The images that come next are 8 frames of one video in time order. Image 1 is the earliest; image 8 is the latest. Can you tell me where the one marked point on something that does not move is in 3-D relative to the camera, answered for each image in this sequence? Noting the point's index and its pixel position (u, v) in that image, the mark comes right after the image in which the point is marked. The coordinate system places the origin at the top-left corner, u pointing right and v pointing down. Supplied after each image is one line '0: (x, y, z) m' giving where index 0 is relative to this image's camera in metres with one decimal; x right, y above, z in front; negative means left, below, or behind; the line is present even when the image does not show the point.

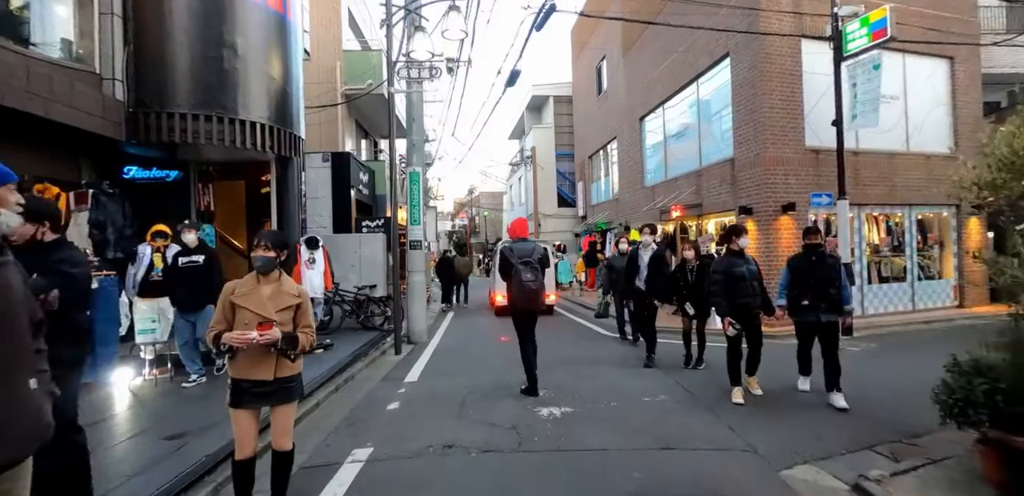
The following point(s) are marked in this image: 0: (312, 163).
0: (-5.0, +2.1, +12.6) m
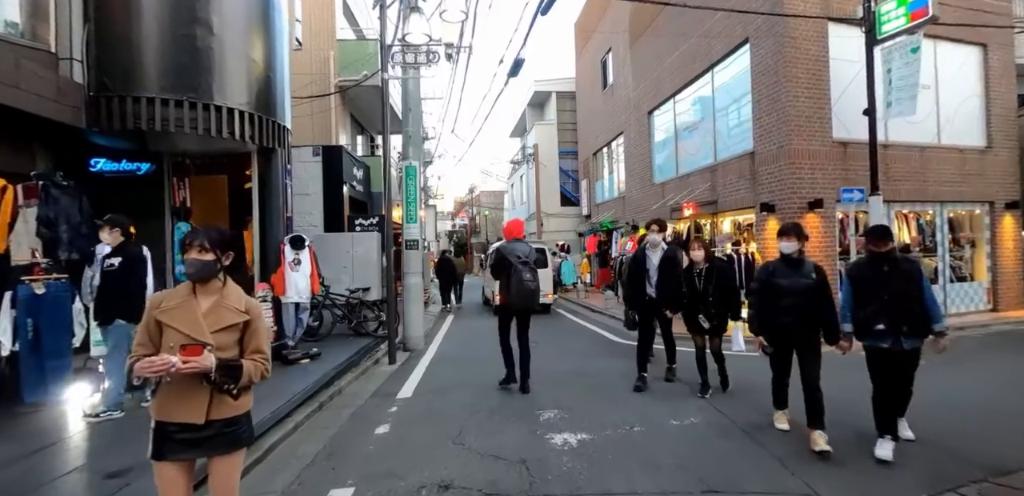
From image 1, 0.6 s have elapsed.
0: (-4.9, +2.1, +11.8) m
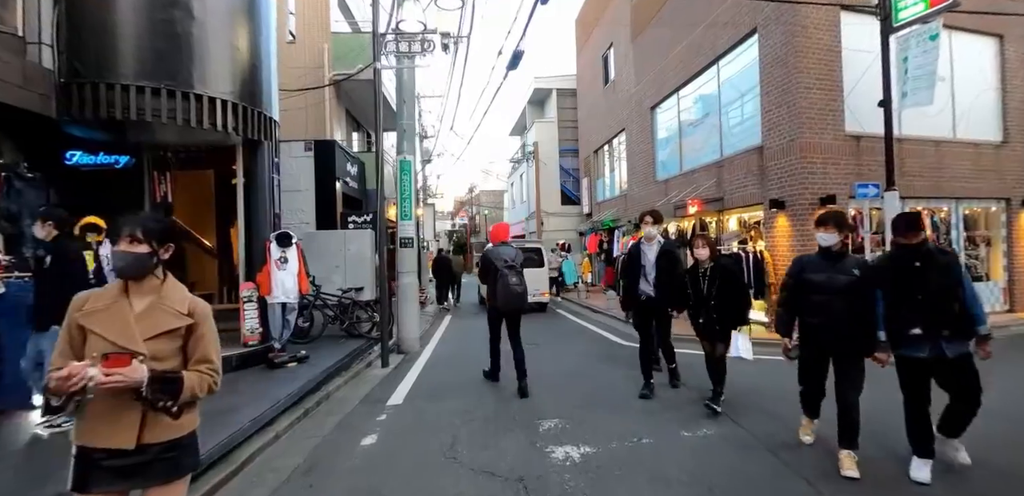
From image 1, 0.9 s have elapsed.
0: (-5.0, +2.2, +11.4) m
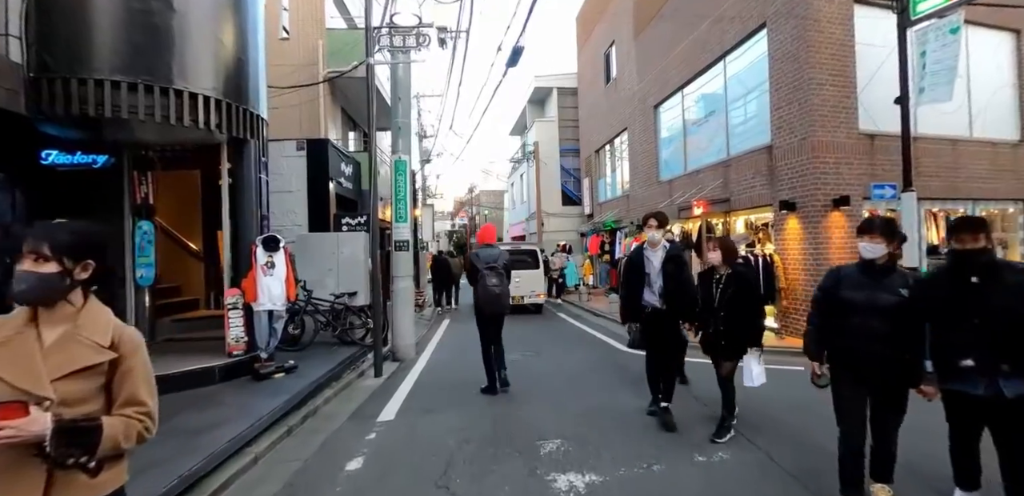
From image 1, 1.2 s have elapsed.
0: (-5.0, +2.1, +11.0) m
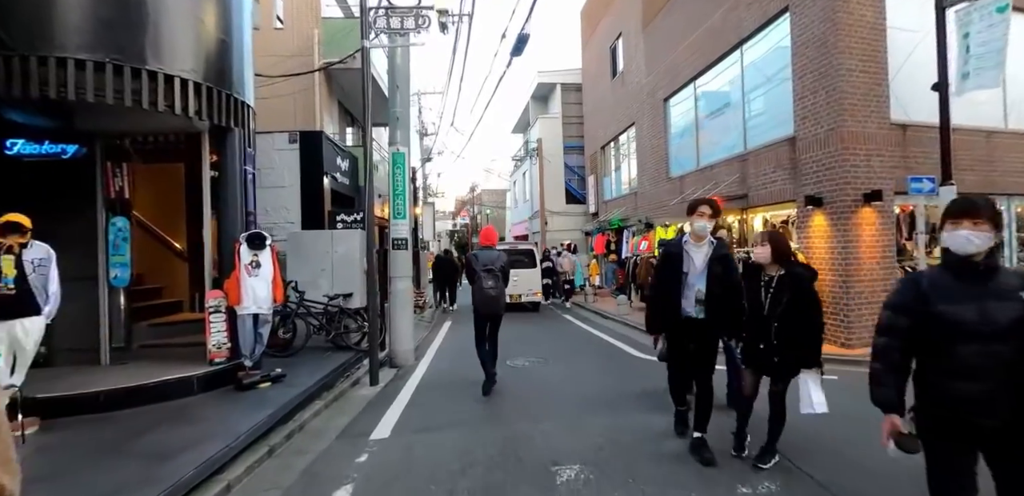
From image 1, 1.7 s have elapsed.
0: (-4.9, +2.1, +10.4) m
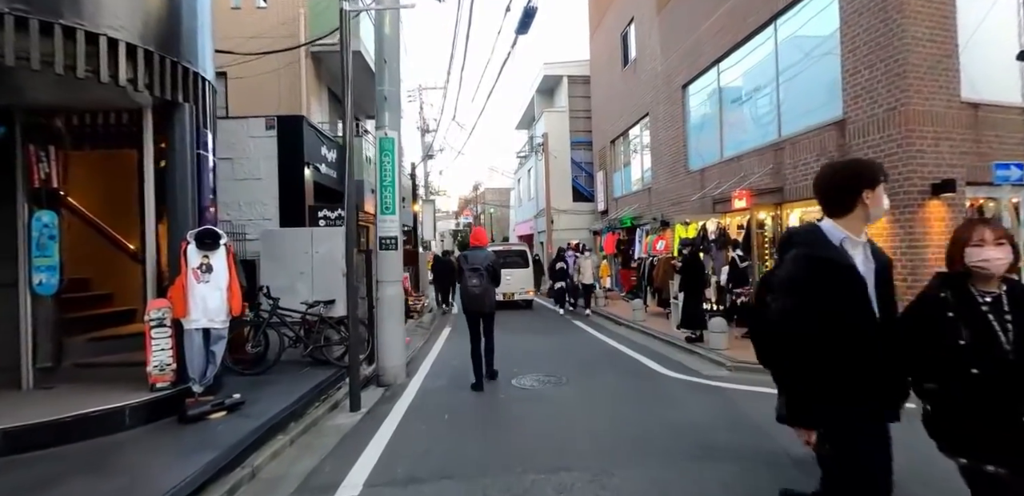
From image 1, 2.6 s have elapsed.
0: (-4.8, +2.1, +9.2) m
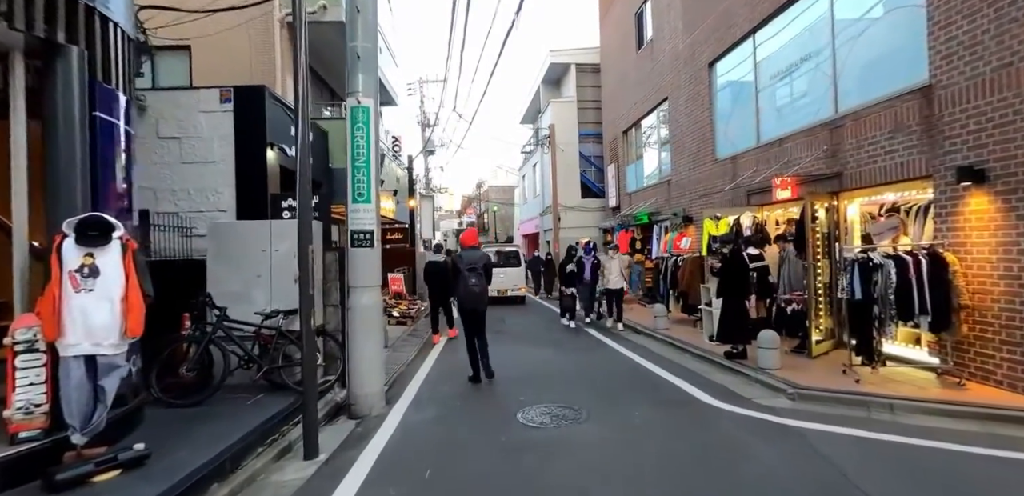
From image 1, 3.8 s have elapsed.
0: (-4.7, +2.2, +7.7) m
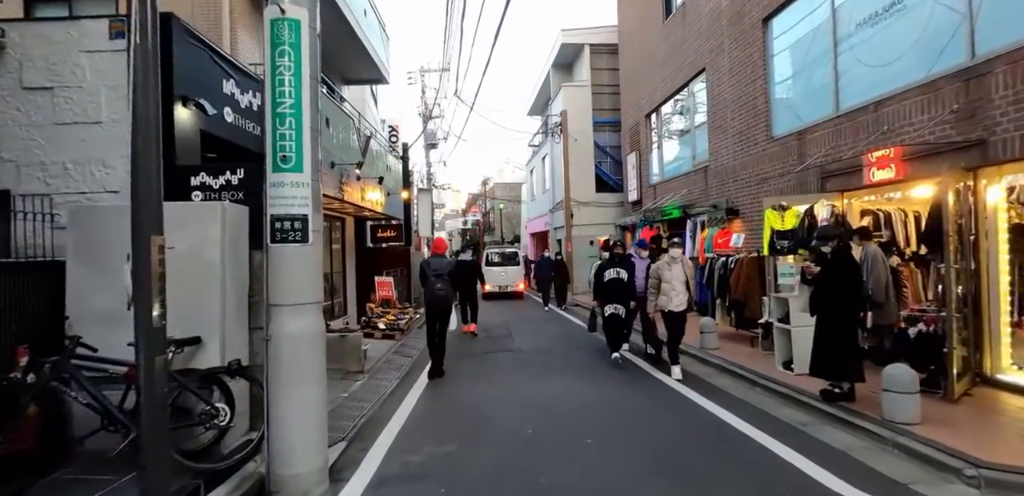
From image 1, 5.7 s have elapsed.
0: (-4.6, +2.2, +5.4) m
